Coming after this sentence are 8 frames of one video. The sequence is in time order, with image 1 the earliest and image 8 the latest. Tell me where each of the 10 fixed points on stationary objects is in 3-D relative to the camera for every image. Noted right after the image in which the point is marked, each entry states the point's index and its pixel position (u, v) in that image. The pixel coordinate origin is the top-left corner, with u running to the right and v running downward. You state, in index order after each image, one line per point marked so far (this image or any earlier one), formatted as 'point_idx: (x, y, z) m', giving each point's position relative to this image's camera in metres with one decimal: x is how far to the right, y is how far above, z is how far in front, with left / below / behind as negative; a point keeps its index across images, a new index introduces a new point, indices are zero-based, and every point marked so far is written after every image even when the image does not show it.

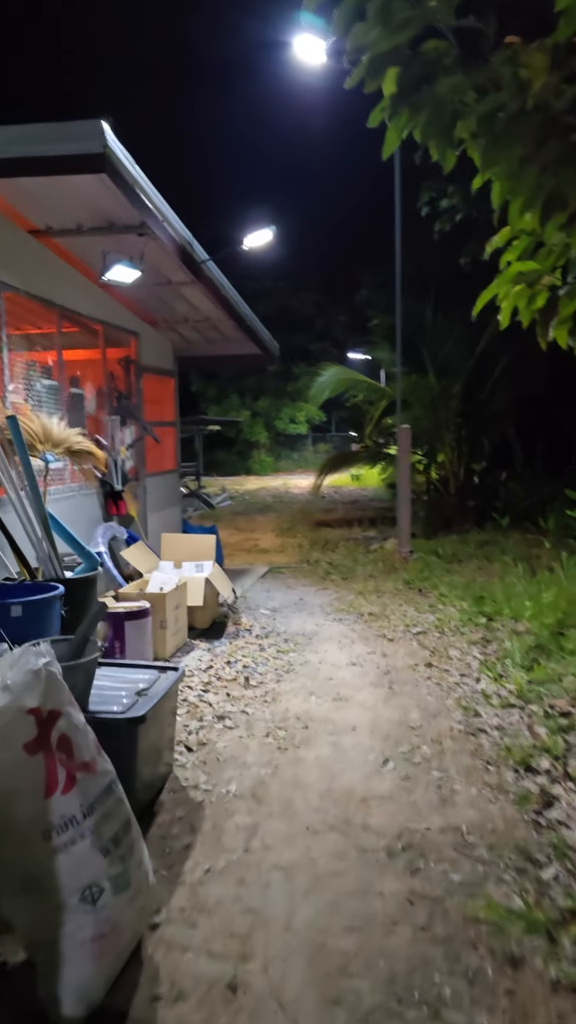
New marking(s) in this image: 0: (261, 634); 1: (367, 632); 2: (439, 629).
0: (-0.2, -0.9, +4.8) m
1: (+0.6, -0.9, +4.8) m
2: (+1.1, -0.9, +4.8) m
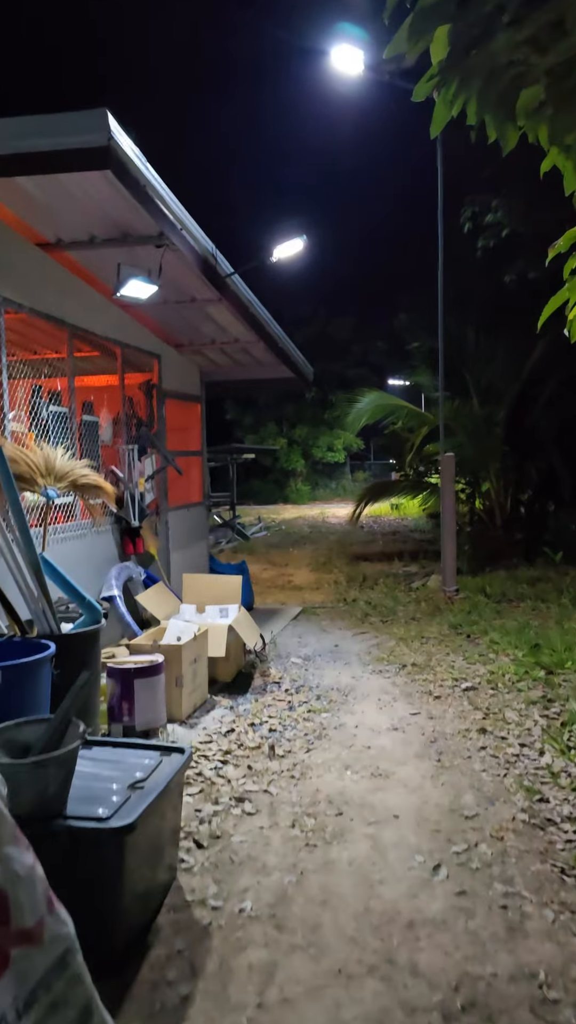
0: (0.0, -1.2, +4.3) m
1: (+0.8, -1.2, +4.3) m
2: (+1.4, -1.1, +4.2) m
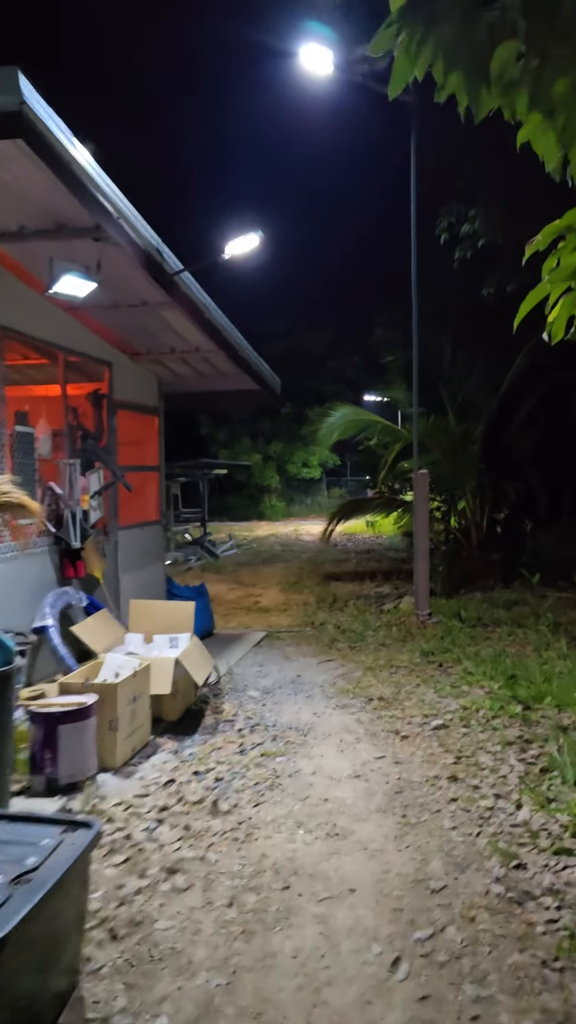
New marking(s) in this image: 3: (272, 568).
0: (-0.3, -1.3, +3.9) m
1: (+0.5, -1.3, +3.9) m
2: (+1.1, -1.3, +3.9) m
3: (-0.3, -1.1, +12.4) m
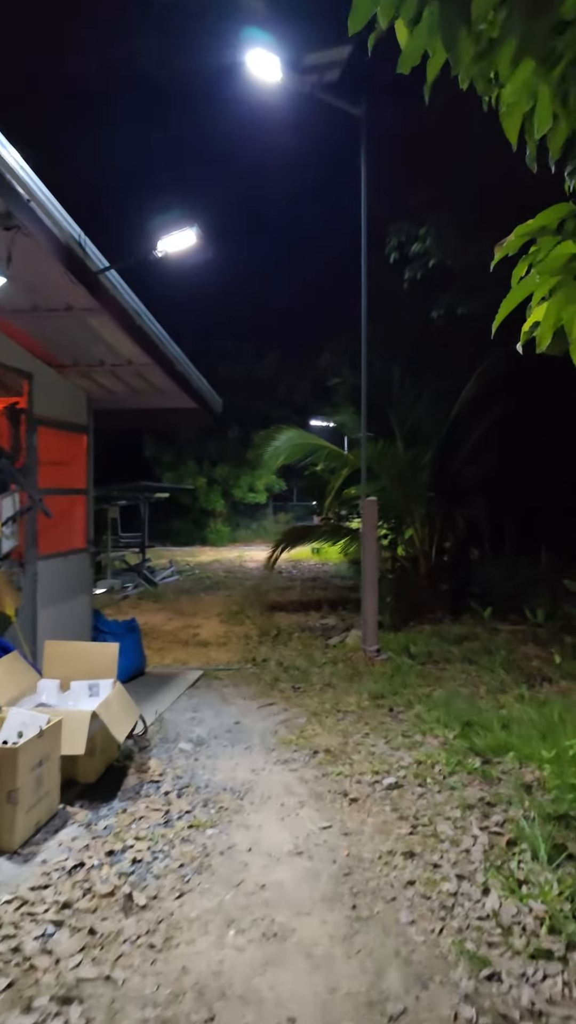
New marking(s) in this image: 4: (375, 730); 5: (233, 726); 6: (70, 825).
0: (-0.6, -1.5, +3.4) m
1: (+0.2, -1.5, +3.5) m
2: (+0.7, -1.5, +3.5) m
3: (-1.4, -1.6, +11.9) m
4: (+0.6, -1.5, +4.3) m
5: (-0.4, -1.5, +4.5) m
6: (-1.0, -1.5, +3.0) m
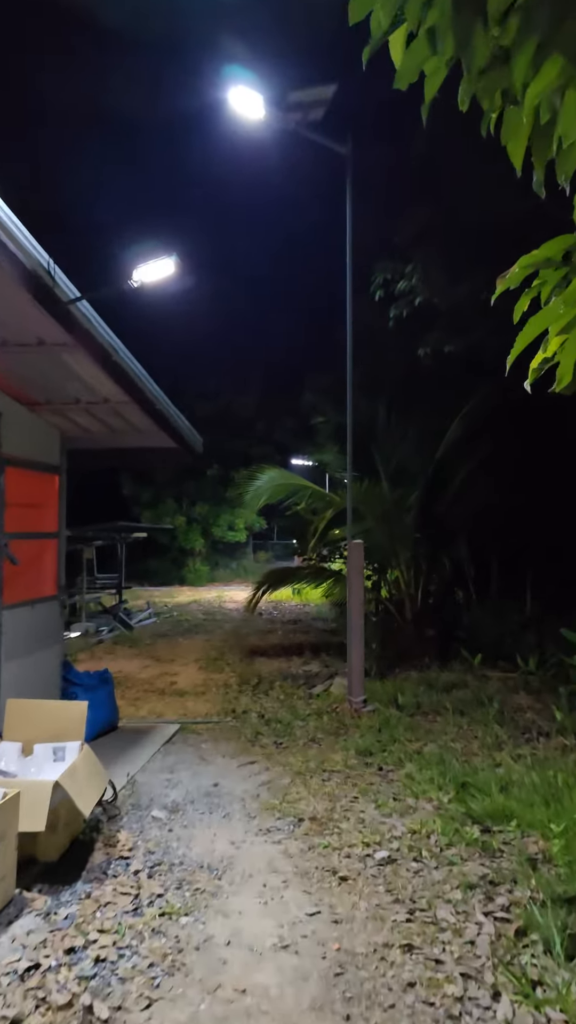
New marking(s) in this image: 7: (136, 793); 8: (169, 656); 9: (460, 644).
0: (-0.7, -1.7, +3.0) m
1: (+0.1, -1.7, +3.2) m
2: (+0.6, -1.7, +3.2) m
3: (-1.7, -2.3, +11.5) m
4: (+0.5, -1.8, +4.0) m
5: (-0.5, -1.8, +4.2) m
6: (-1.1, -1.7, +2.6) m
7: (-1.0, -1.8, +4.0) m
8: (-1.9, -2.3, +10.1) m
9: (+2.3, -1.8, +8.4) m
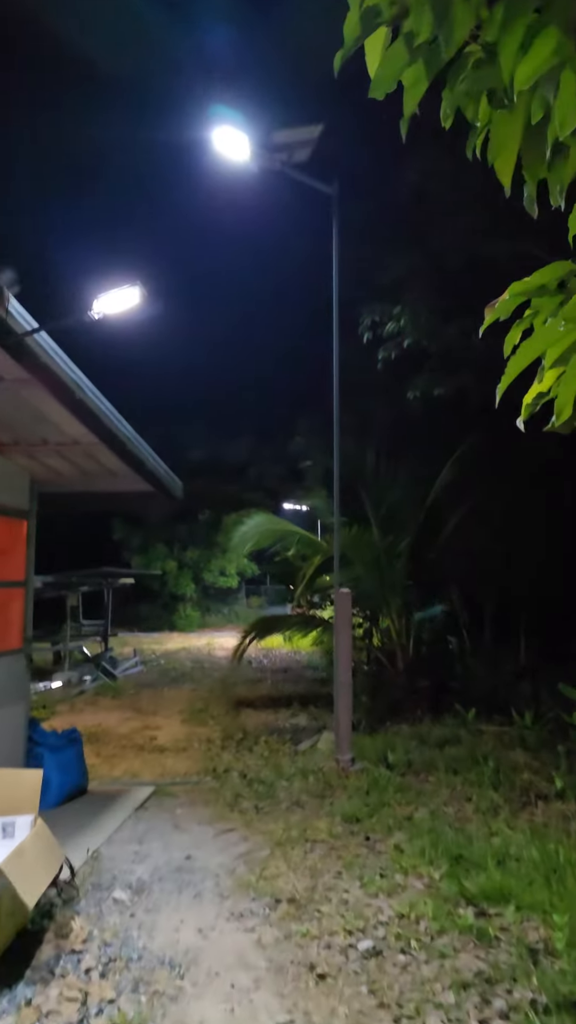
0: (-0.8, -1.9, +2.7) m
1: (0.0, -2.0, +2.8) m
2: (+0.5, -1.9, +2.9) m
3: (-1.9, -3.1, +11.1) m
4: (+0.4, -2.0, +3.7) m
5: (-0.6, -2.1, +3.8) m
6: (-1.2, -1.9, +2.3) m
7: (-1.1, -2.1, +3.7) m
8: (-2.1, -3.0, +9.7) m
9: (+2.1, -2.4, +8.1) m
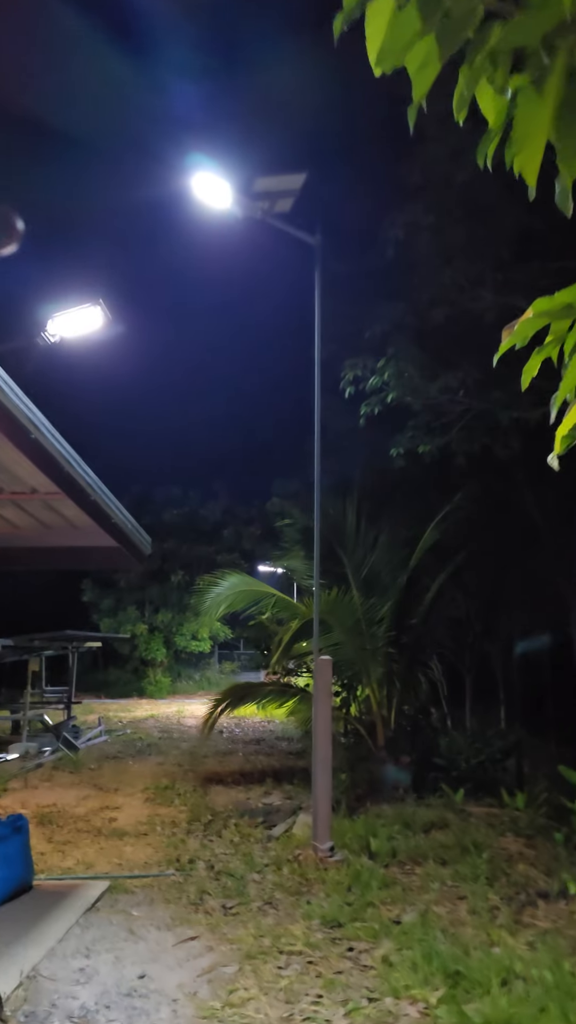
0: (-0.9, -2.1, +2.2) m
1: (-0.1, -2.2, +2.3) m
2: (+0.4, -2.2, +2.4) m
3: (-2.4, -4.1, +10.3) m
4: (+0.2, -2.4, +3.2) m
5: (-0.8, -2.4, +3.3) m
6: (-1.3, -2.0, +1.8) m
7: (-1.2, -2.3, +3.1) m
8: (-2.5, -3.8, +9.0) m
9: (+1.8, -3.1, +7.6) m
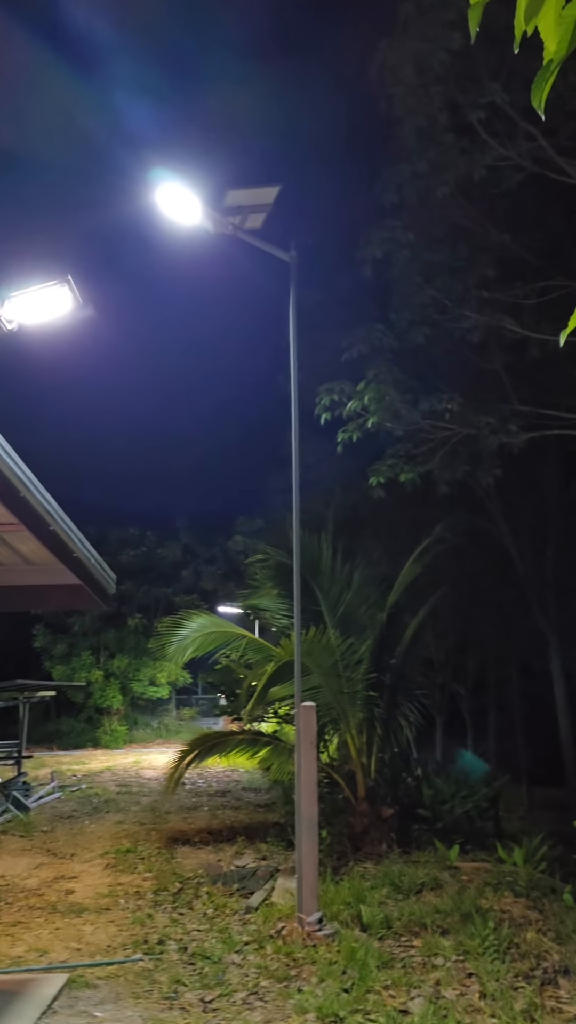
0: (-0.8, -2.2, +1.6) m
1: (-0.1, -2.2, +1.8) m
2: (+0.5, -2.2, +1.9) m
3: (-2.8, -4.7, +9.5) m
4: (+0.2, -2.5, +2.7) m
5: (-0.8, -2.5, +2.7) m
6: (-1.2, -2.0, +1.2) m
7: (-1.2, -2.4, +2.5) m
8: (-2.8, -4.3, +8.2) m
9: (+1.5, -3.5, +7.1) m
